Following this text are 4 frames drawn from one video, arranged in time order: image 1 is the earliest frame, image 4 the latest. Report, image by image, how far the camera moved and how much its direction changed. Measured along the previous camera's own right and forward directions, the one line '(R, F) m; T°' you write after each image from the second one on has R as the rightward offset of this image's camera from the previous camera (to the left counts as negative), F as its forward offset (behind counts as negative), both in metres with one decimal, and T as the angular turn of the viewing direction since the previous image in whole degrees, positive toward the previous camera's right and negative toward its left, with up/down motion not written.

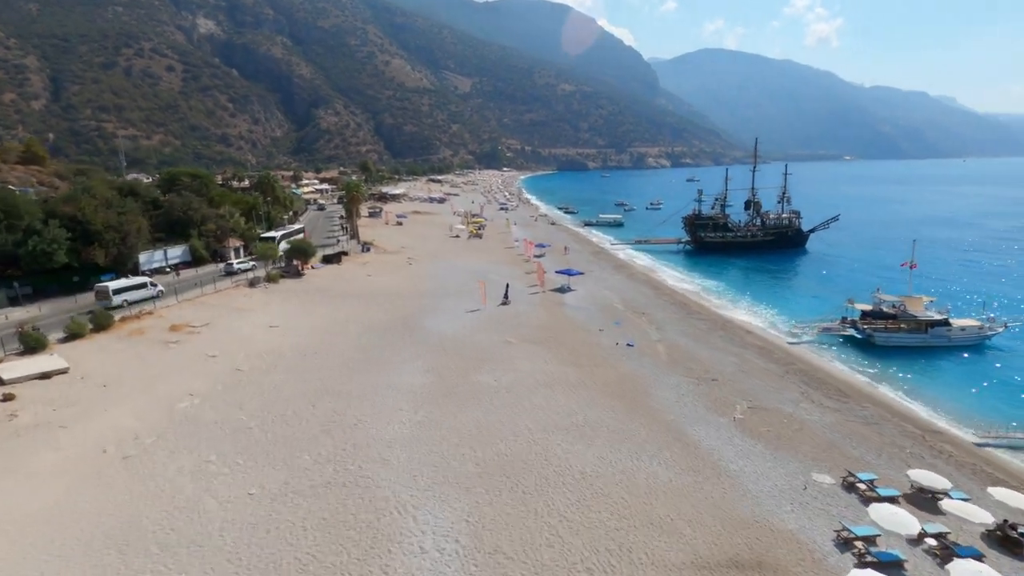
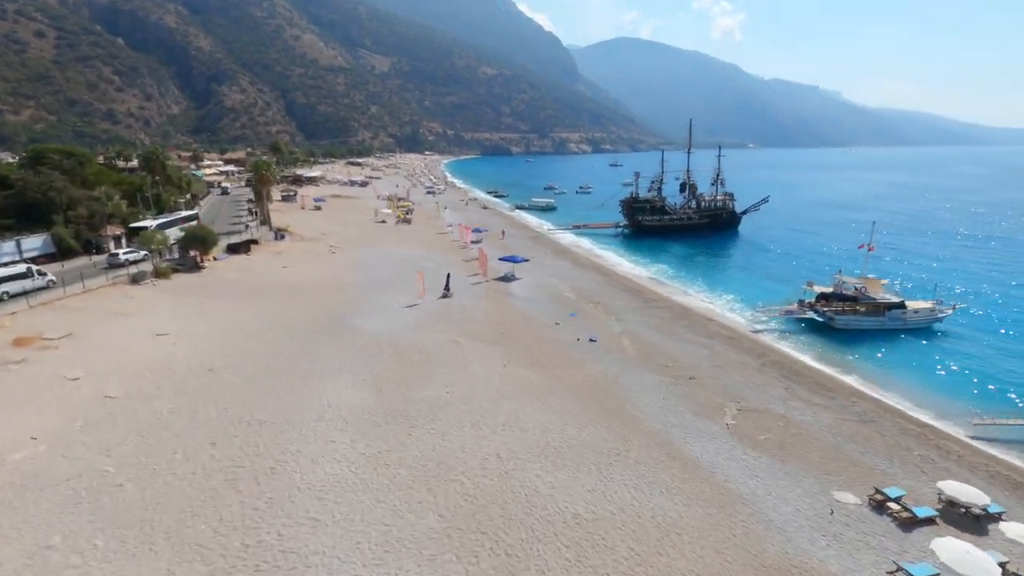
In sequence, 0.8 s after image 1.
(-1.3, +4.8) m; +8°
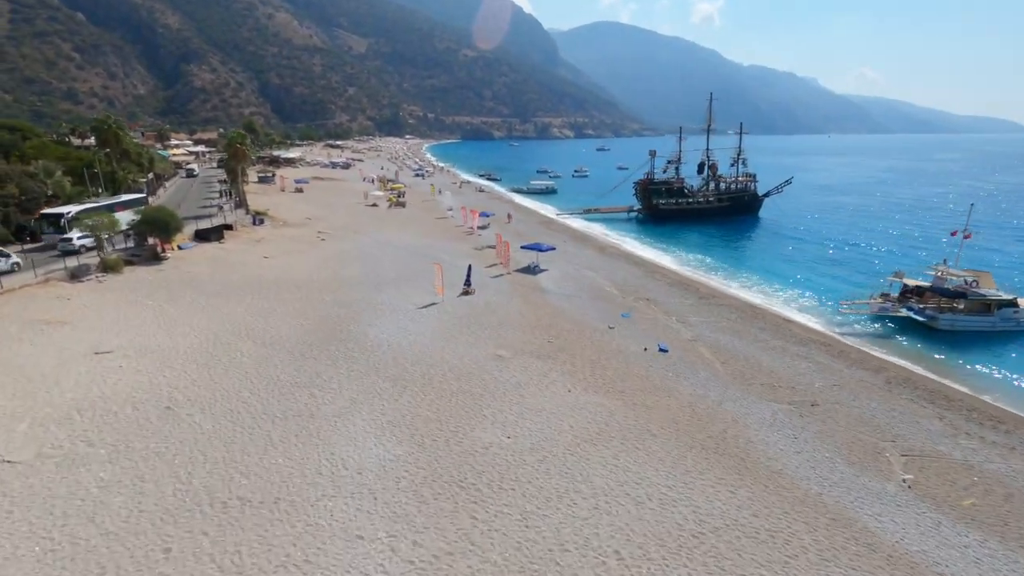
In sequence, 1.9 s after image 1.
(-3.4, +7.0) m; +2°
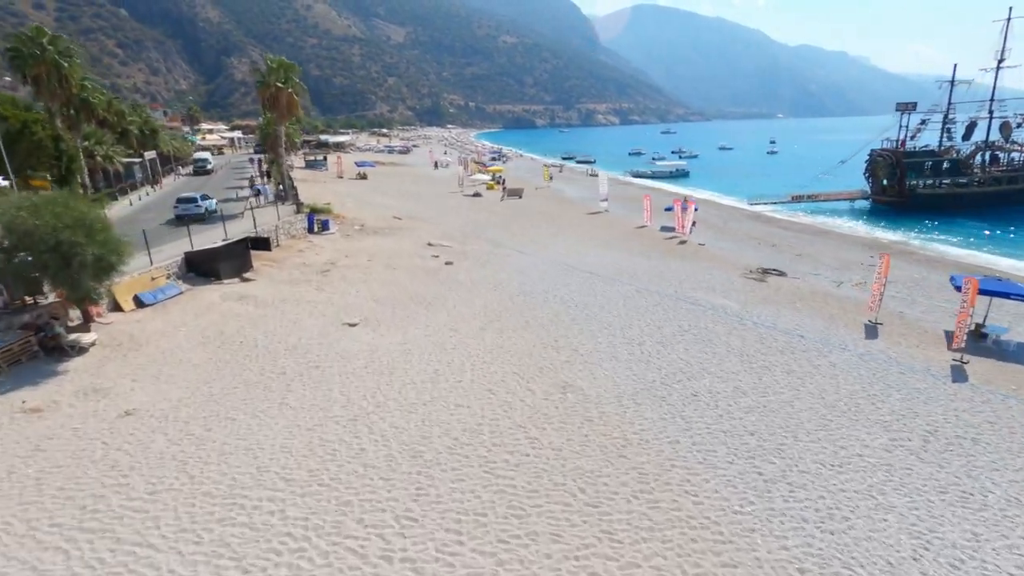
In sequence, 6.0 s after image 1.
(-12.1, +23.4) m; -4°
